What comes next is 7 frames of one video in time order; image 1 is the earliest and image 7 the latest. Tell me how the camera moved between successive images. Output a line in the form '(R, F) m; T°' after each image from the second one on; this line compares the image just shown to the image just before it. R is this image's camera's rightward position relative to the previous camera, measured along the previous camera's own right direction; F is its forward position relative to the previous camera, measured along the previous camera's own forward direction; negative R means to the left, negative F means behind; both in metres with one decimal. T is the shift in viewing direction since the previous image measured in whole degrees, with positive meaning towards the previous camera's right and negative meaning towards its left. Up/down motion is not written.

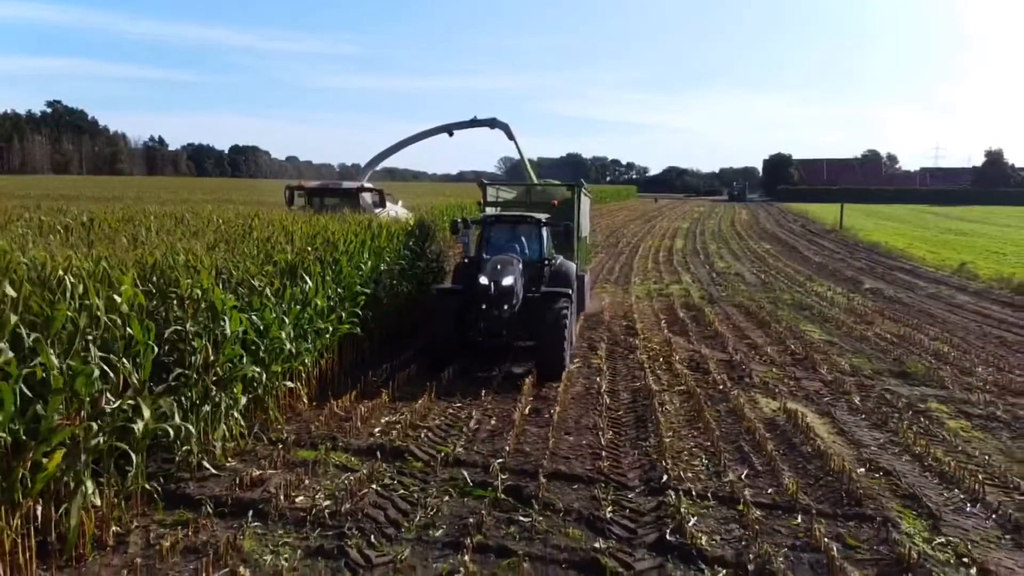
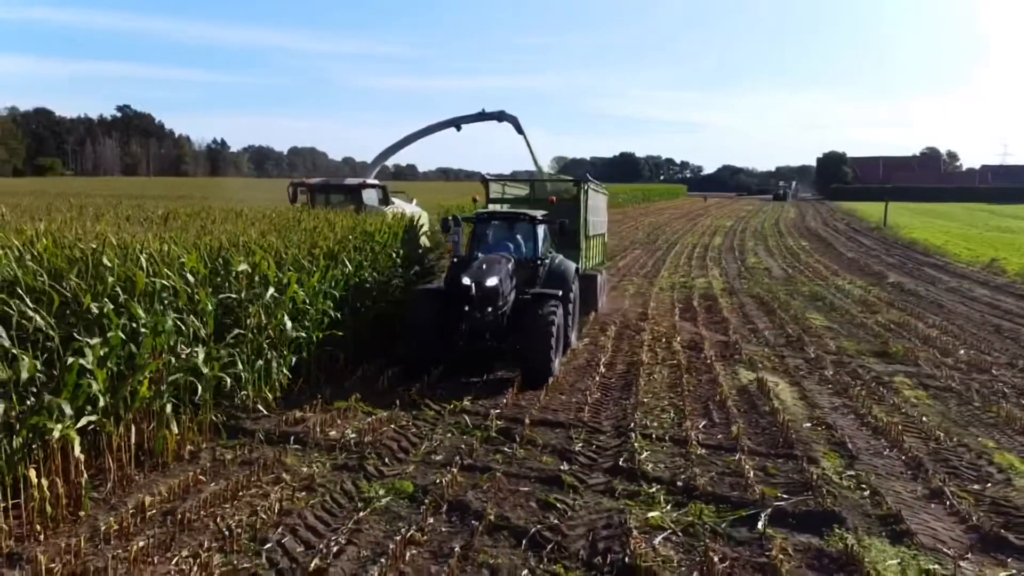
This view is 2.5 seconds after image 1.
(+0.6, -1.3) m; -4°
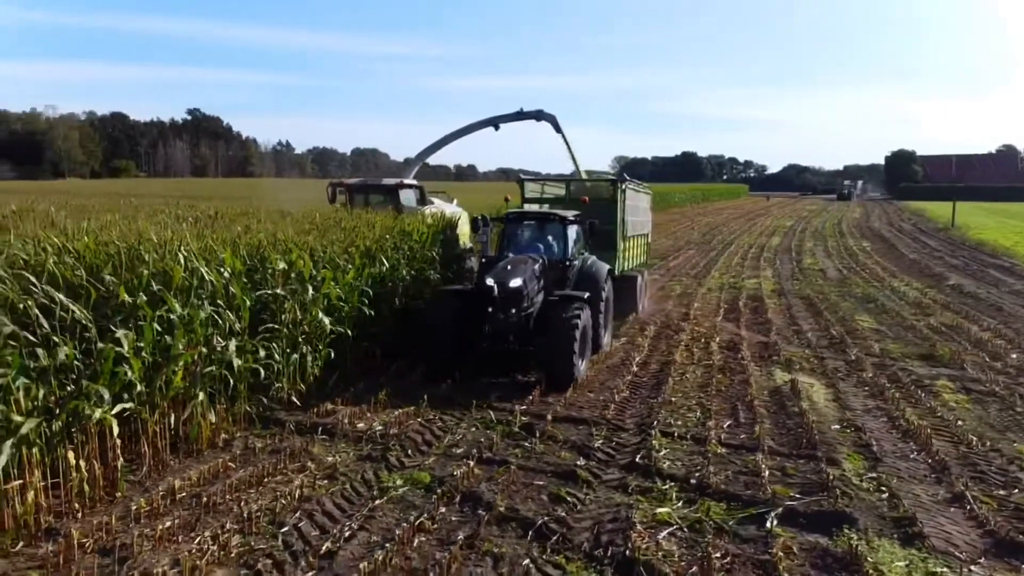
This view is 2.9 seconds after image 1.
(+0.3, -0.1) m; -4°
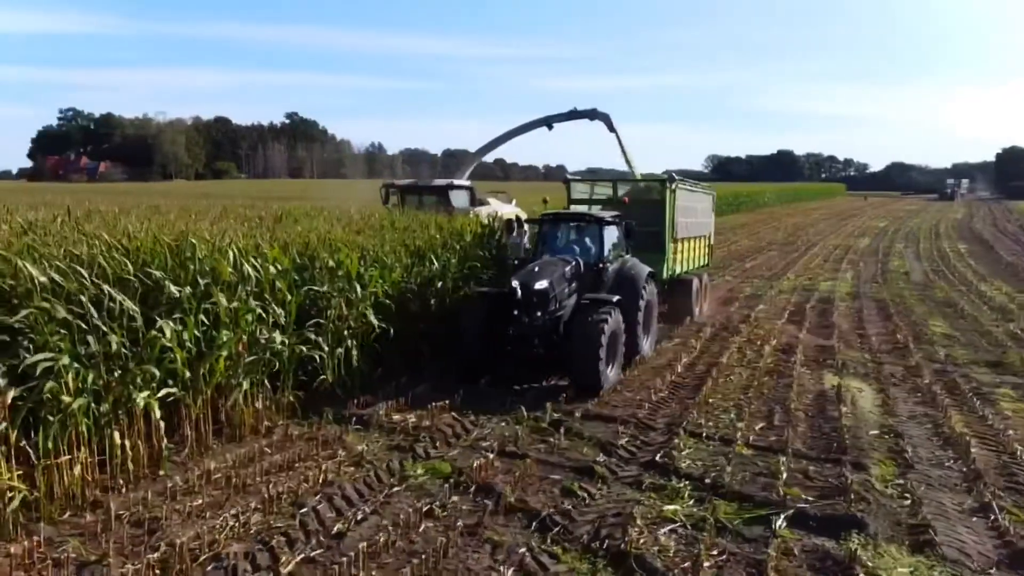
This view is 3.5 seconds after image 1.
(+0.5, -0.2) m; -6°
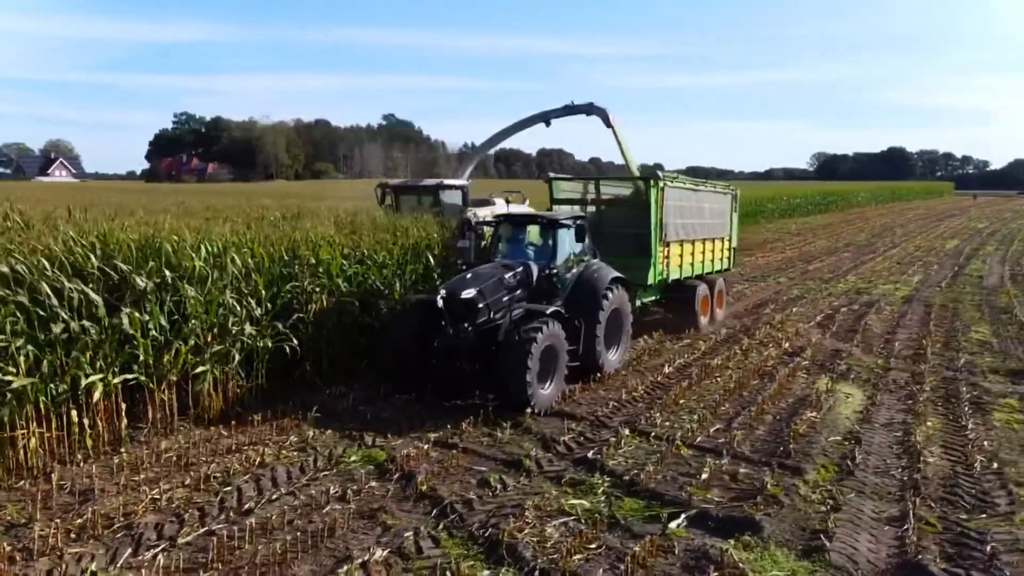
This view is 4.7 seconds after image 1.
(+1.3, -0.1) m; -7°
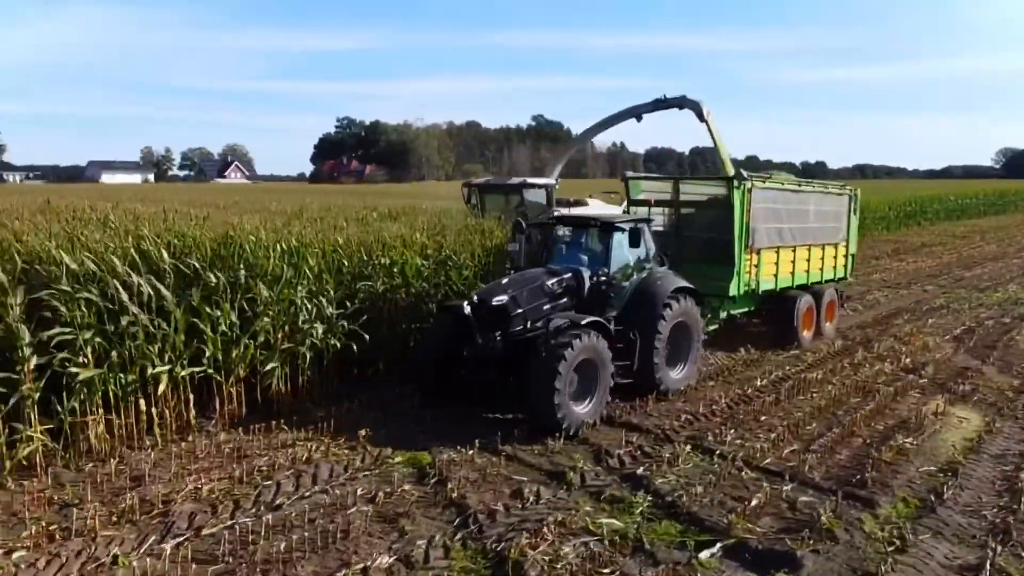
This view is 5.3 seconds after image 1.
(+0.8, +0.3) m; -11°
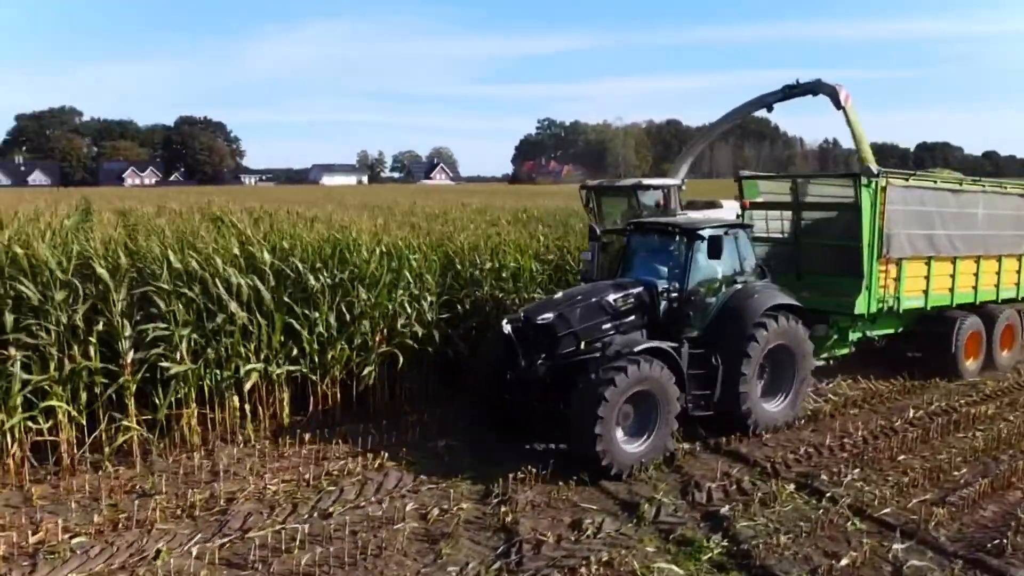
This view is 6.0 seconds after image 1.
(+0.9, +0.5) m; -14°
